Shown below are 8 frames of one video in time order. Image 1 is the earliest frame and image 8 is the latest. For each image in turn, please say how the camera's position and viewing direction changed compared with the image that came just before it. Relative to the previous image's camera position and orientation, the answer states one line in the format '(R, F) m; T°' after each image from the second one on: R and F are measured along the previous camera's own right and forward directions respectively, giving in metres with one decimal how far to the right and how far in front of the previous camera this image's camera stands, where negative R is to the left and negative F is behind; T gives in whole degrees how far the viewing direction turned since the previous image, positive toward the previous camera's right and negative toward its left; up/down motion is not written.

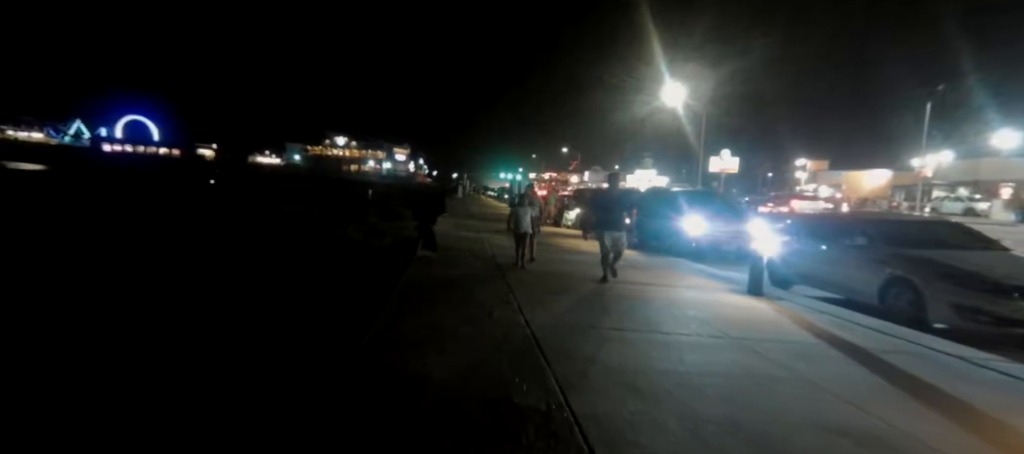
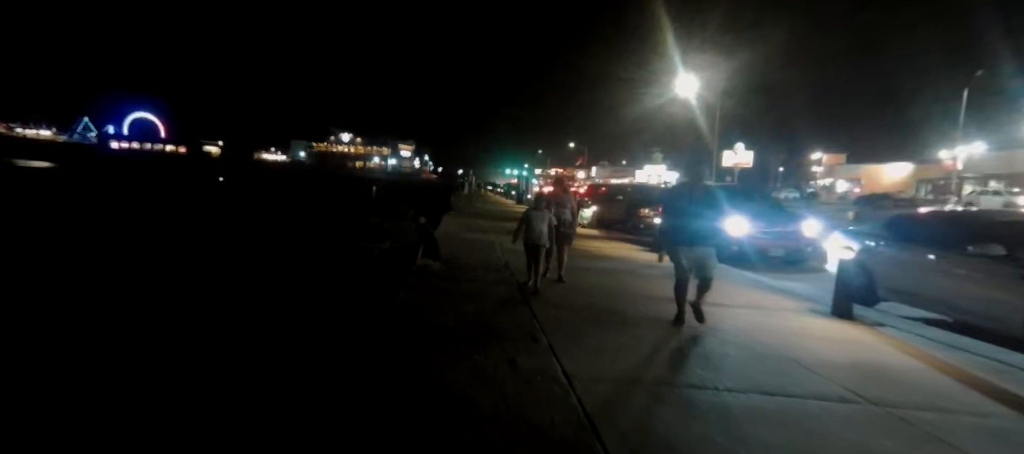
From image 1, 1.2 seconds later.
(-0.2, +1.9) m; -1°
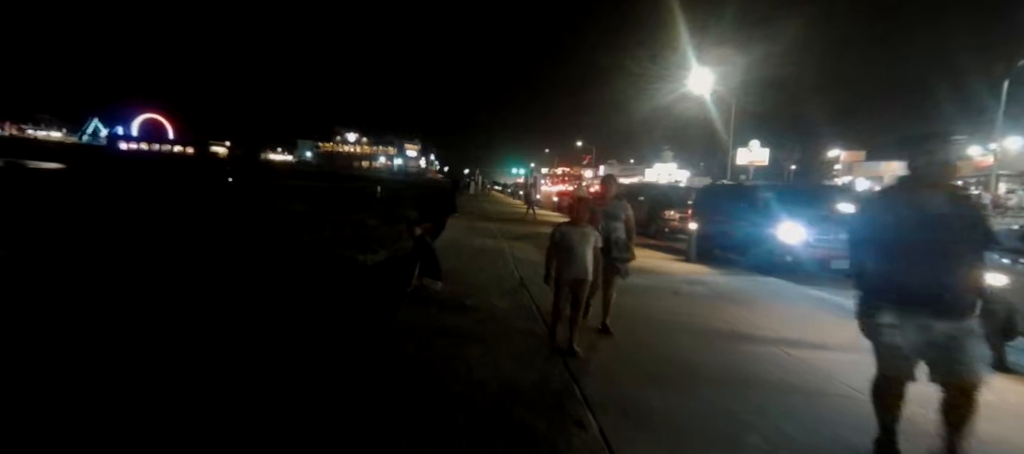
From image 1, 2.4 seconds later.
(-0.2, +1.9) m; -1°
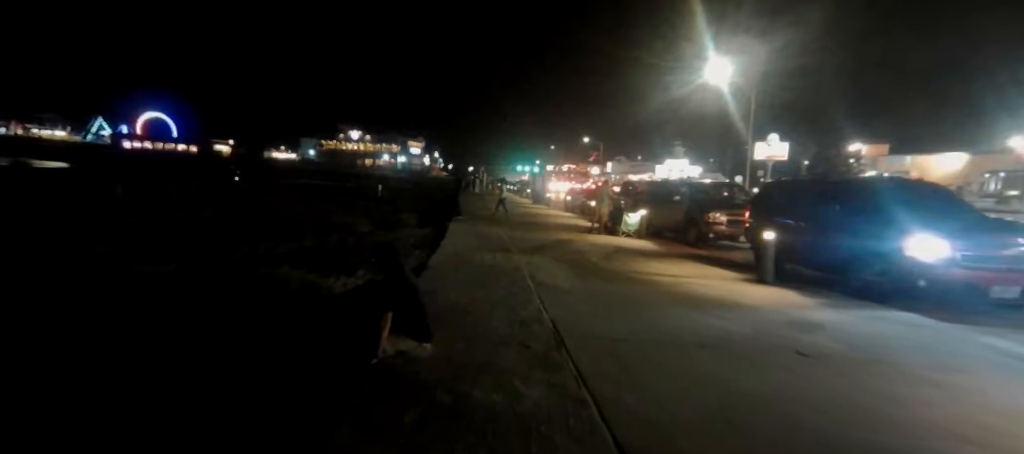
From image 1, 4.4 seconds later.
(-0.3, +3.0) m; -1°
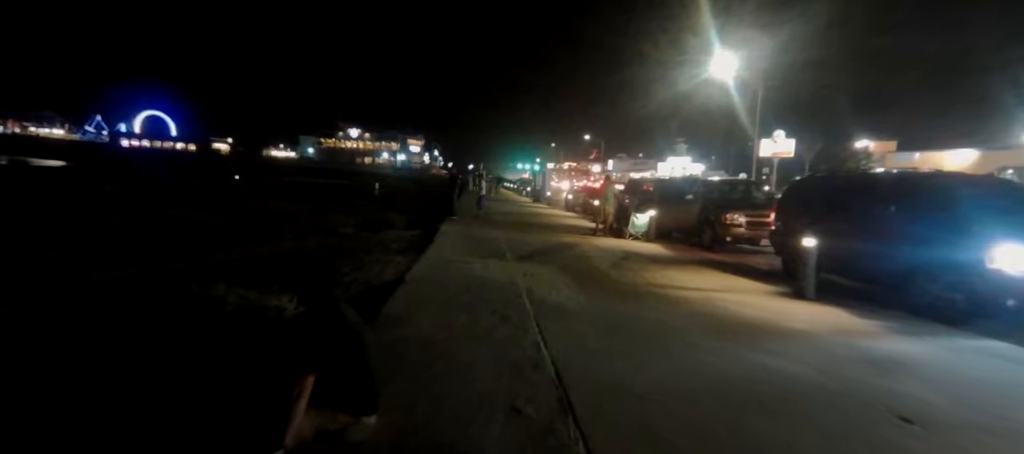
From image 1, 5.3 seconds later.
(+0.1, +1.5) m; 0°
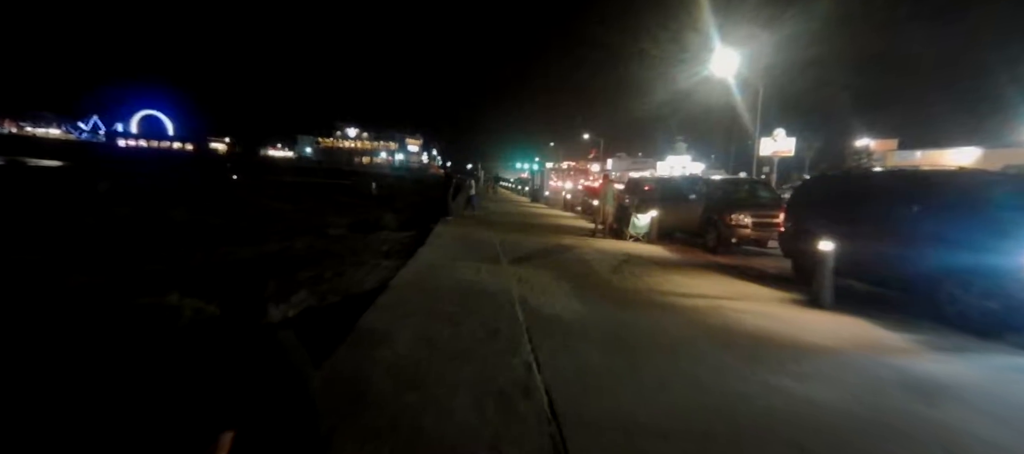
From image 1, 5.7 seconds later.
(+0.1, +0.6) m; 0°
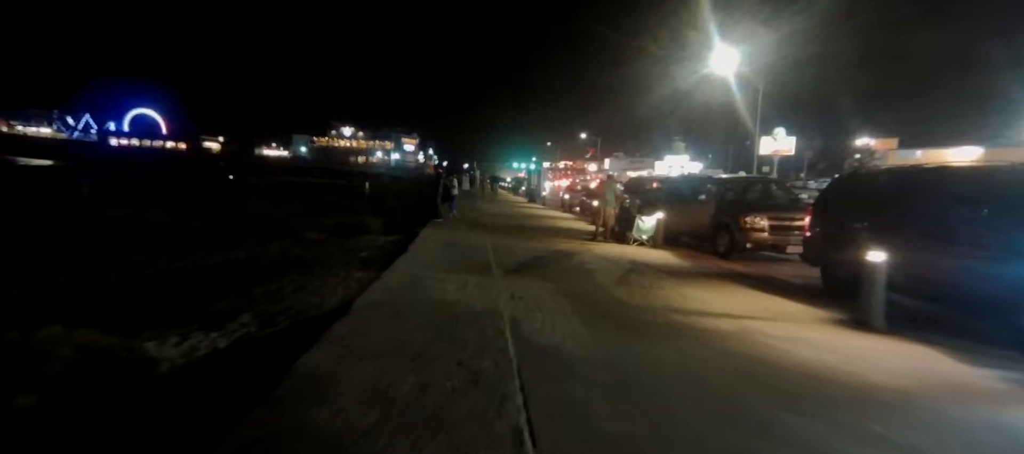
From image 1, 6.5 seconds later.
(+0.1, +1.3) m; 0°
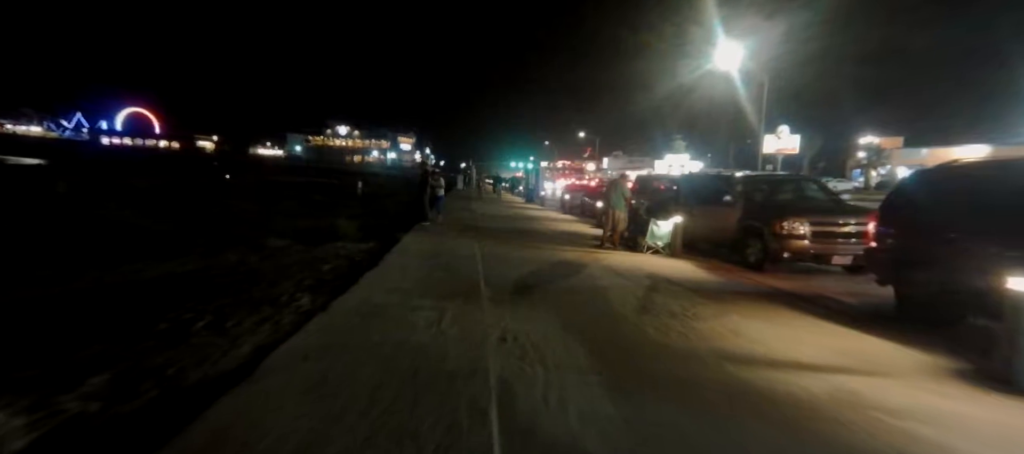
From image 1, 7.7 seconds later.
(+0.1, +2.0) m; 0°
